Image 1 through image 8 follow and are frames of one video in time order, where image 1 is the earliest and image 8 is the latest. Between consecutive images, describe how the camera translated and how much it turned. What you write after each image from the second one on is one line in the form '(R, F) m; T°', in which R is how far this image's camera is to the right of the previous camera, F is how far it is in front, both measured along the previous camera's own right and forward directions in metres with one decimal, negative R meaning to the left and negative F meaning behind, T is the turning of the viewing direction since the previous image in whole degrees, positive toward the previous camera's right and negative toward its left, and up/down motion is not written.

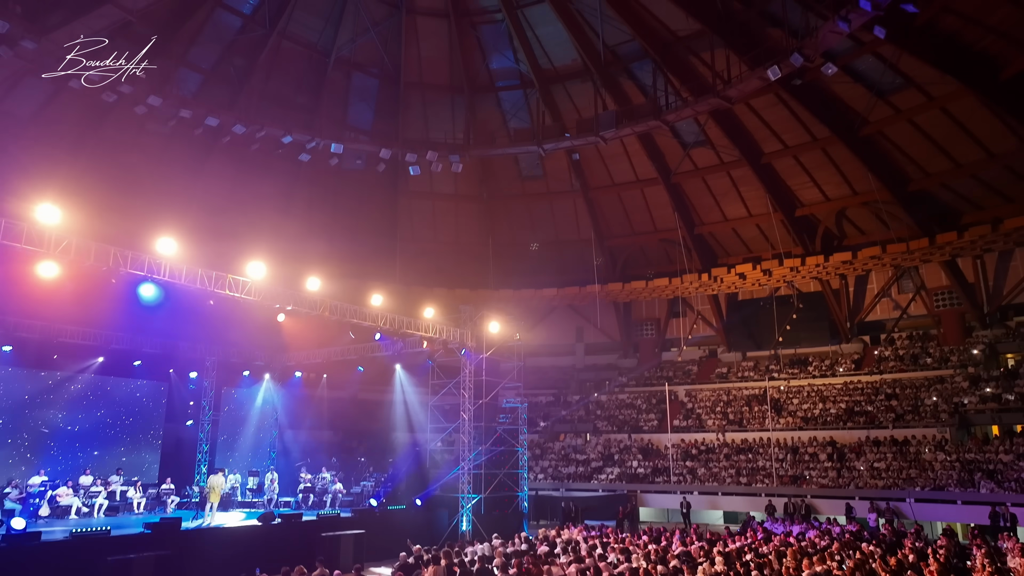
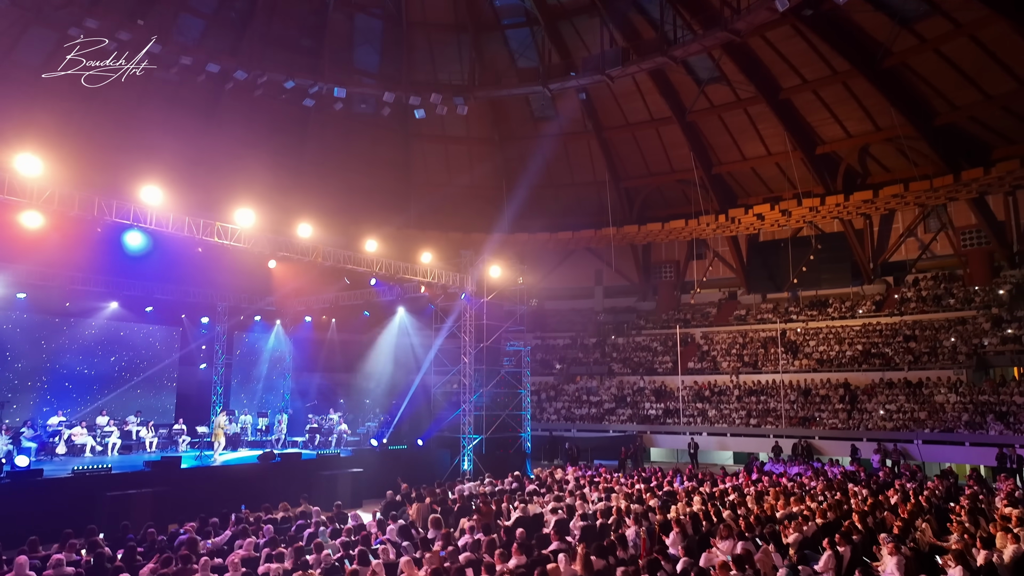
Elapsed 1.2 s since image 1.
(+1.0, +0.1) m; -3°
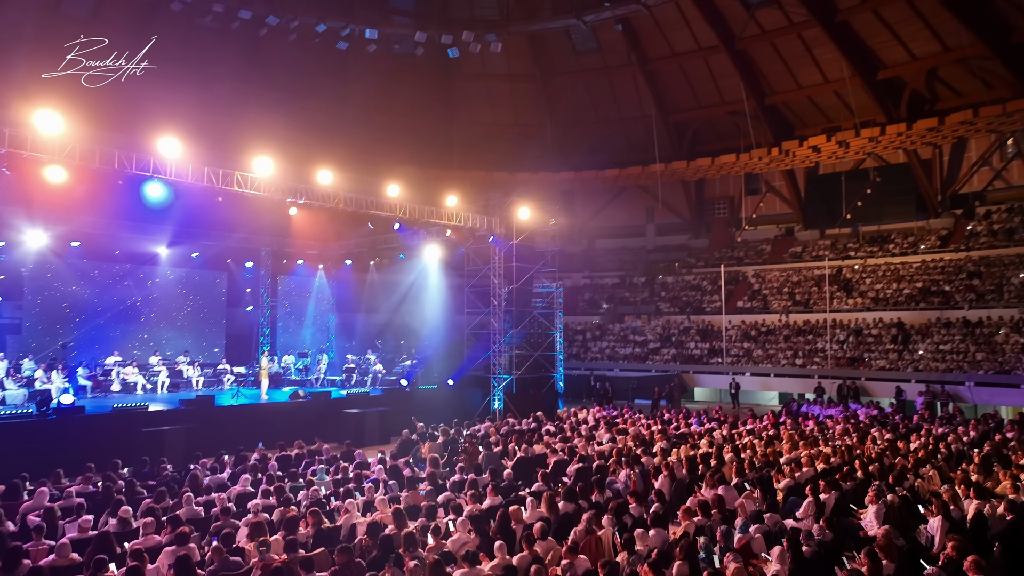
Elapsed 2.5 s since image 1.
(+1.1, +0.1) m; -5°
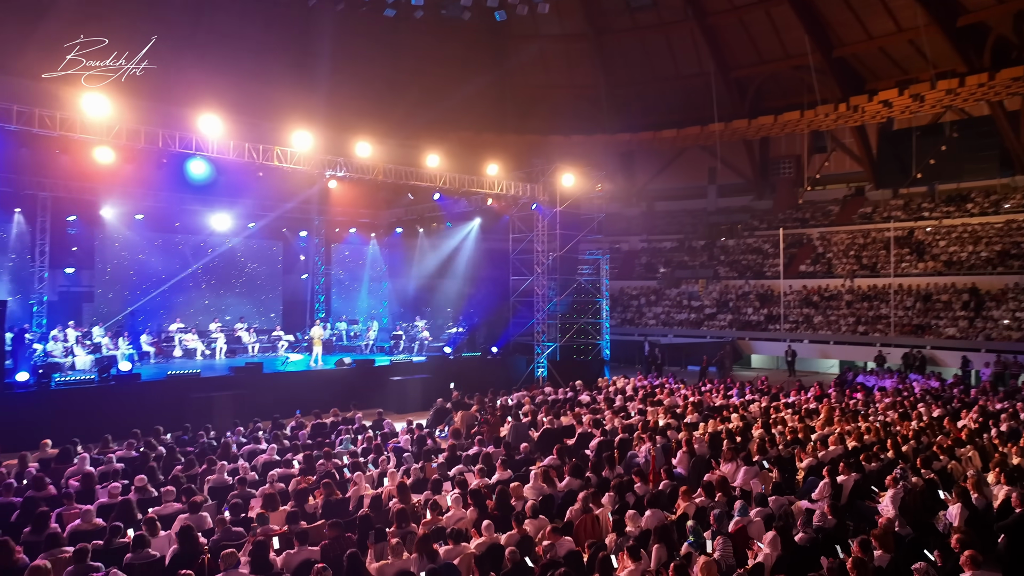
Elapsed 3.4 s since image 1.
(+0.7, 0.0) m; -6°
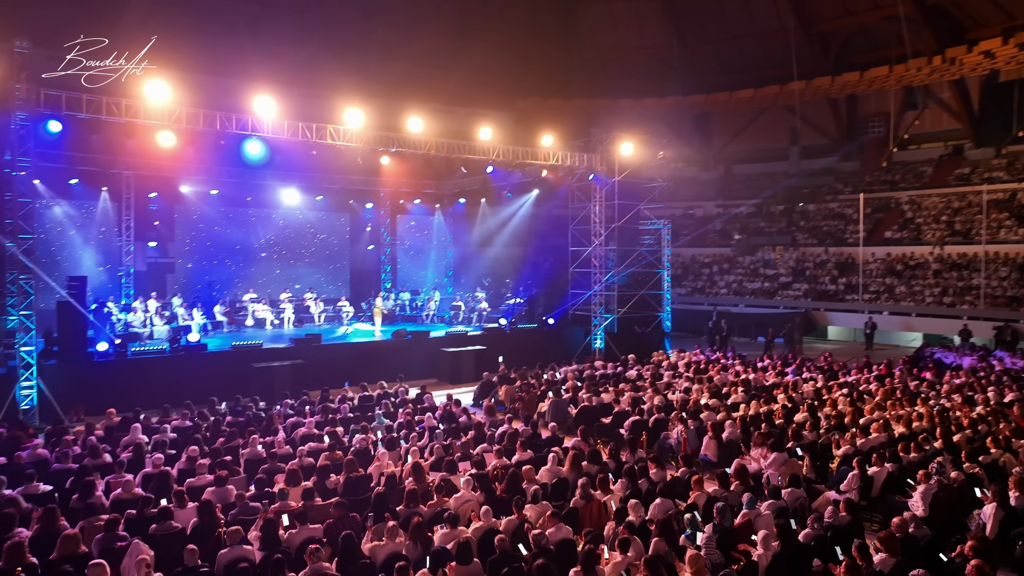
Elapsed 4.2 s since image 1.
(+0.8, 0.0) m; -7°
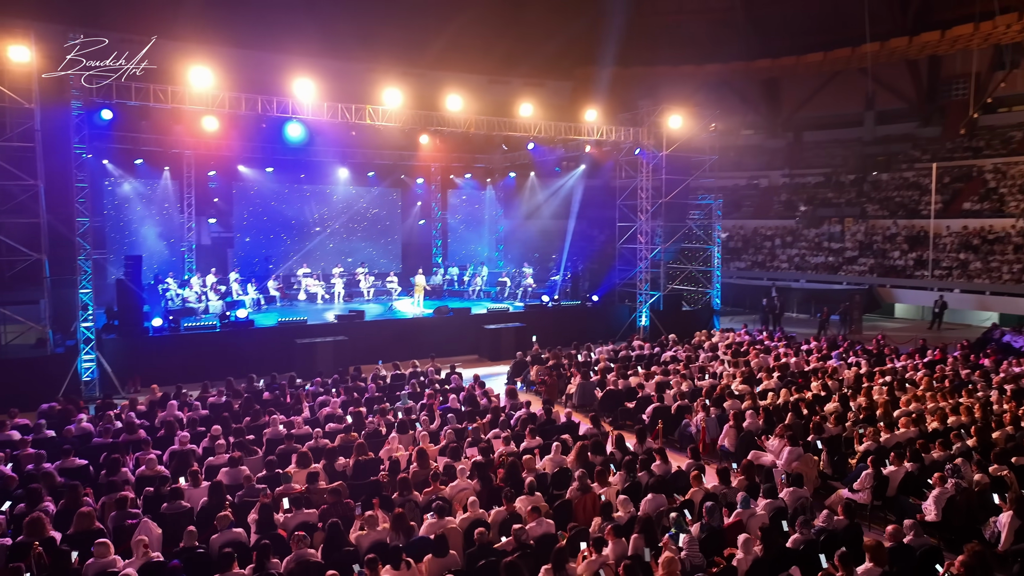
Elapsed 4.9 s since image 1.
(+0.8, 0.0) m; -6°
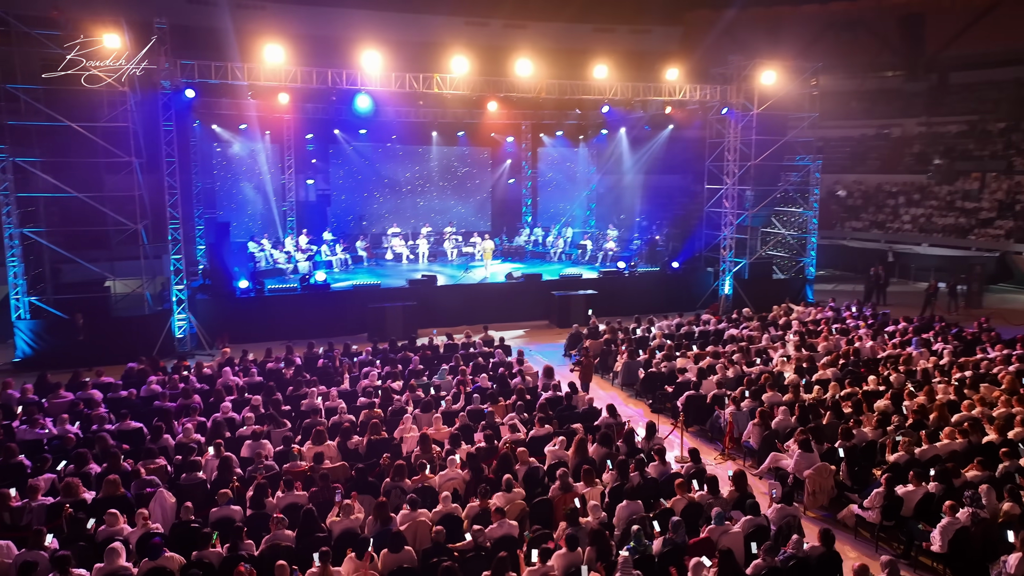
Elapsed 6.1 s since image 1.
(+1.4, +0.1) m; -10°
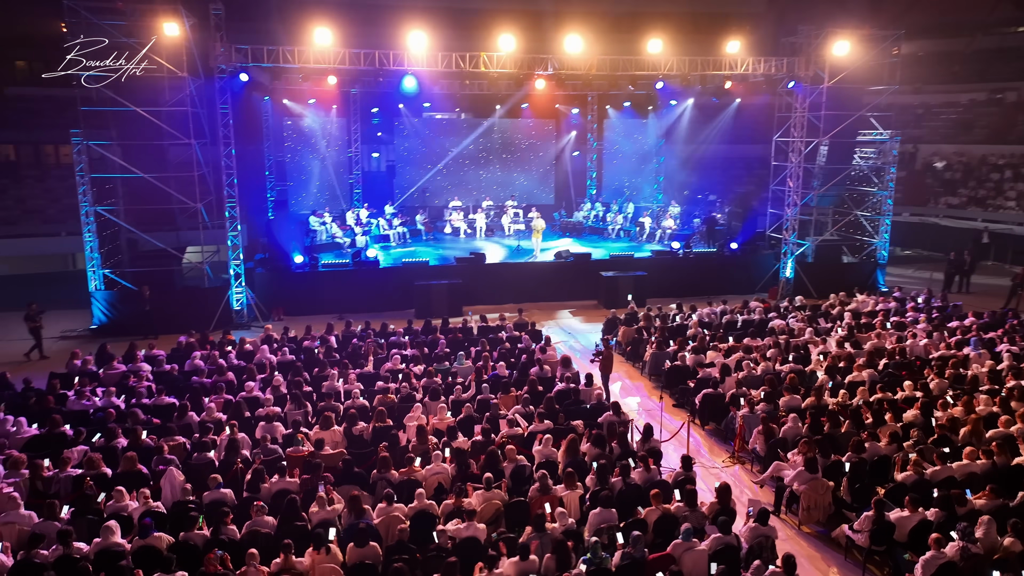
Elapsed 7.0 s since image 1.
(+1.1, 0.0) m; -7°
